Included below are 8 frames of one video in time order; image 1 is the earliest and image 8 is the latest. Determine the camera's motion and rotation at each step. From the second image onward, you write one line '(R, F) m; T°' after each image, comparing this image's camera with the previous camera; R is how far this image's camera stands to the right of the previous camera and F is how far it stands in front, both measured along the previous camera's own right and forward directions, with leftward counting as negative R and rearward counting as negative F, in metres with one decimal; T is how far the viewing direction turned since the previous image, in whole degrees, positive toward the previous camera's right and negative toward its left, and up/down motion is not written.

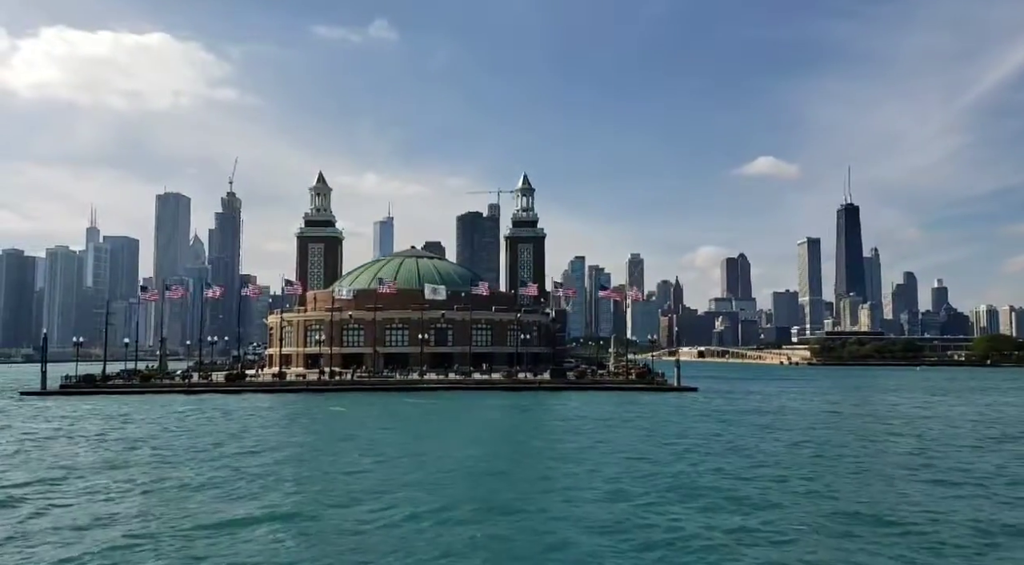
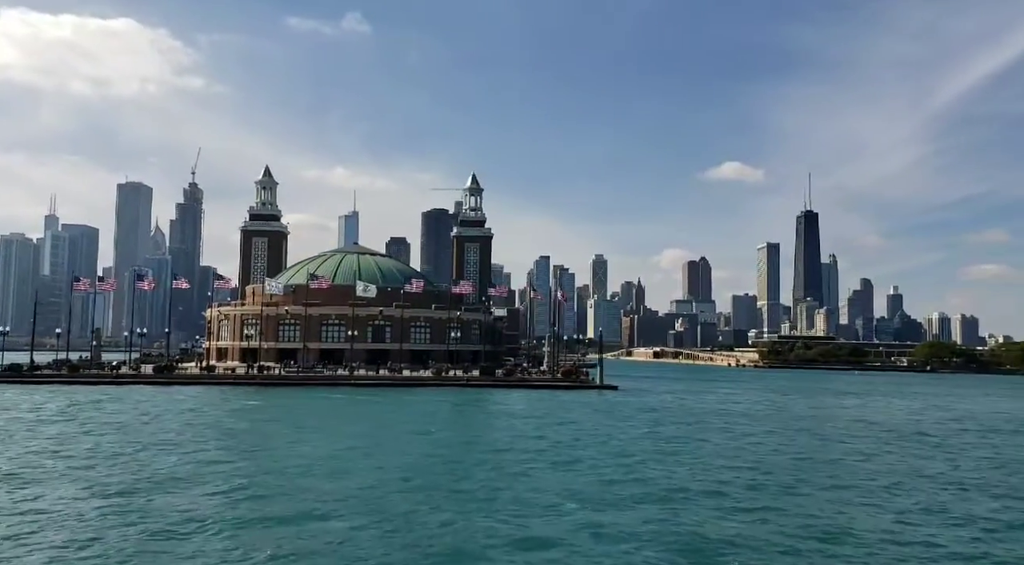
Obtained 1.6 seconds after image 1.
(+2.4, -1.2) m; +2°
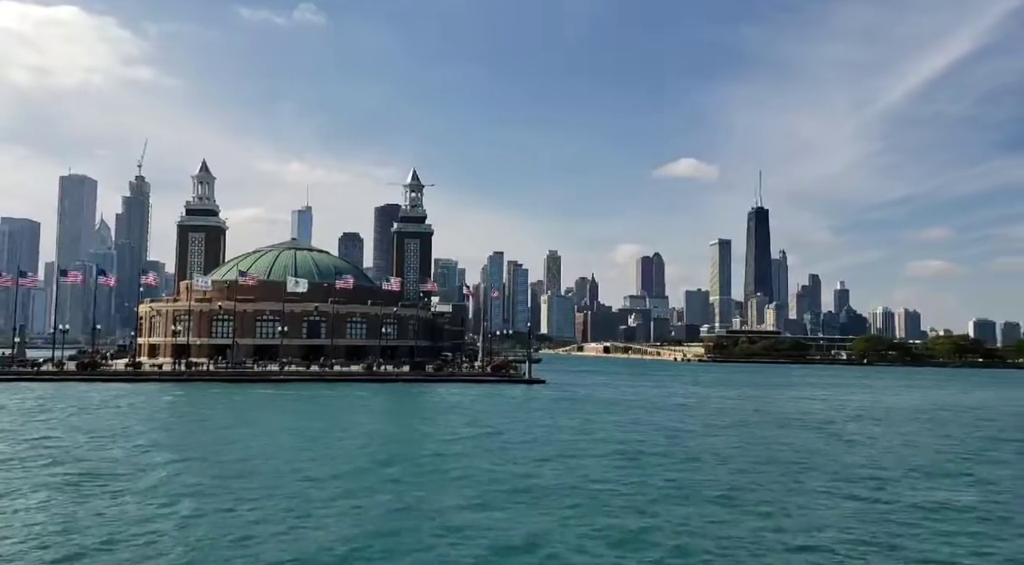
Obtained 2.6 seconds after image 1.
(+1.8, -0.7) m; +3°
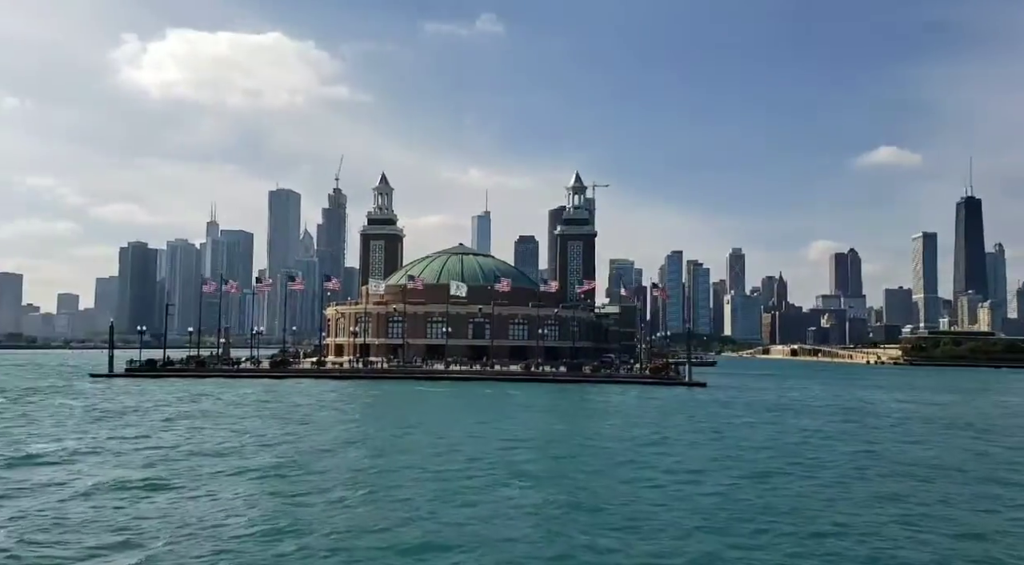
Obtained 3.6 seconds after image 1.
(+2.2, -1.4) m; -12°
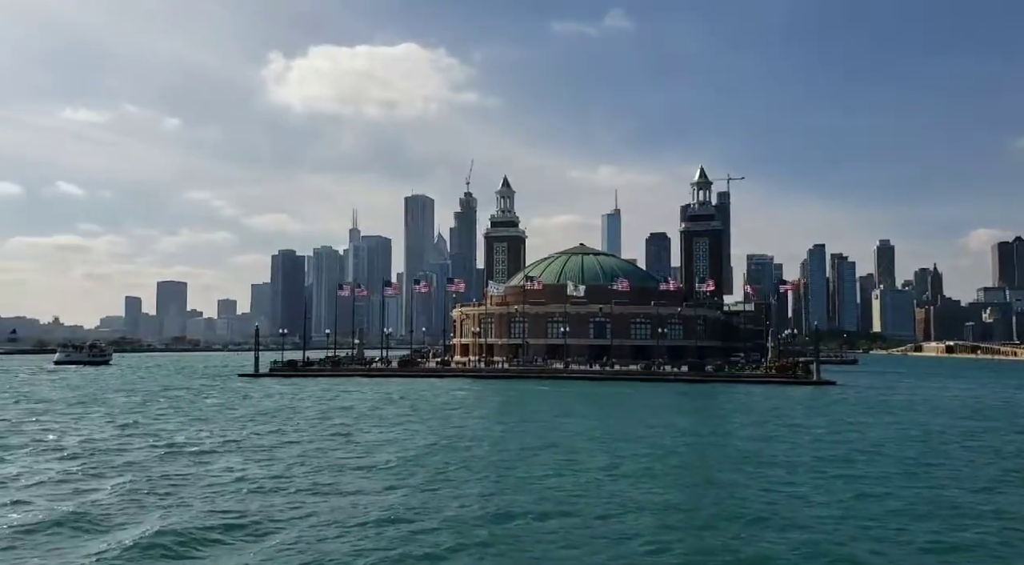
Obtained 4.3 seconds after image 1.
(+1.2, +0.2) m; -8°
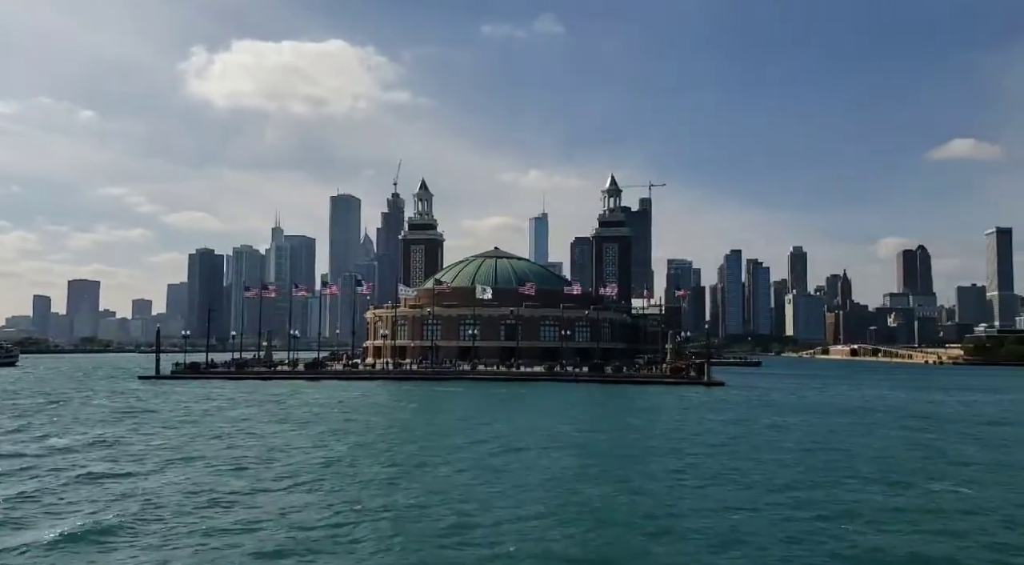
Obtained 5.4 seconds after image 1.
(+1.2, -2.2) m; +5°
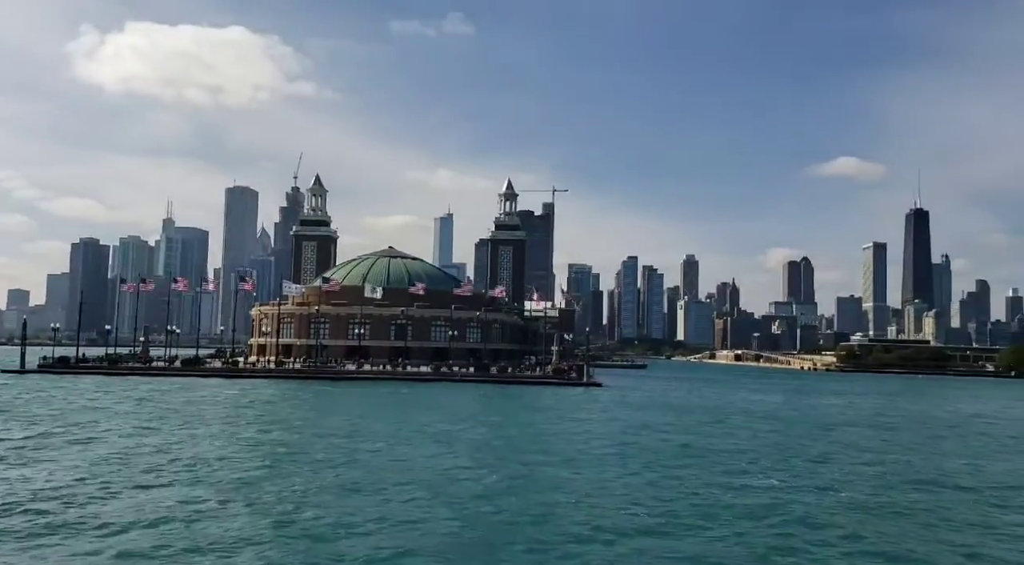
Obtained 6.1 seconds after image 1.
(+0.8, -0.7) m; +6°
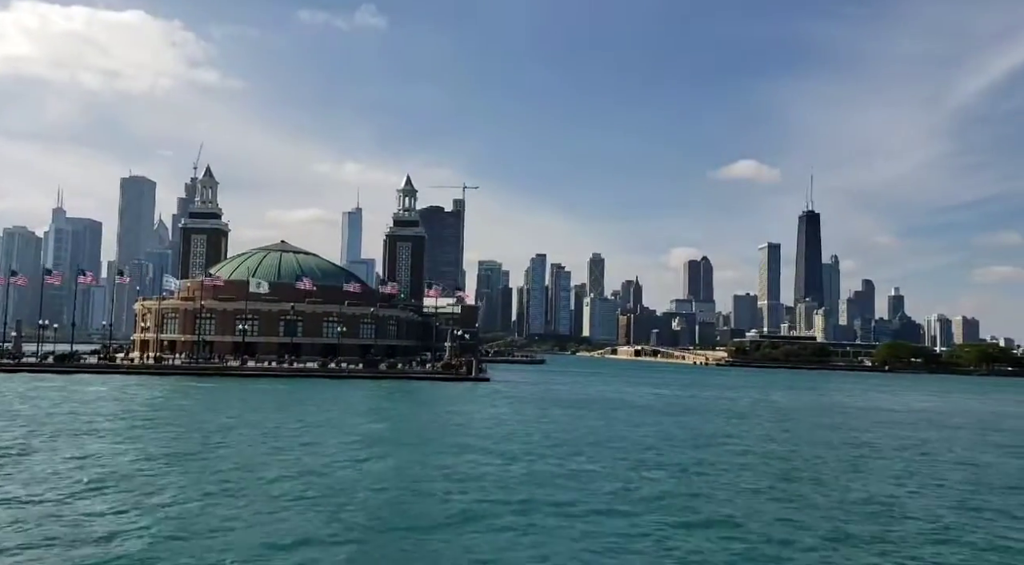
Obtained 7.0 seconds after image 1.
(+1.2, -0.4) m; +6°
